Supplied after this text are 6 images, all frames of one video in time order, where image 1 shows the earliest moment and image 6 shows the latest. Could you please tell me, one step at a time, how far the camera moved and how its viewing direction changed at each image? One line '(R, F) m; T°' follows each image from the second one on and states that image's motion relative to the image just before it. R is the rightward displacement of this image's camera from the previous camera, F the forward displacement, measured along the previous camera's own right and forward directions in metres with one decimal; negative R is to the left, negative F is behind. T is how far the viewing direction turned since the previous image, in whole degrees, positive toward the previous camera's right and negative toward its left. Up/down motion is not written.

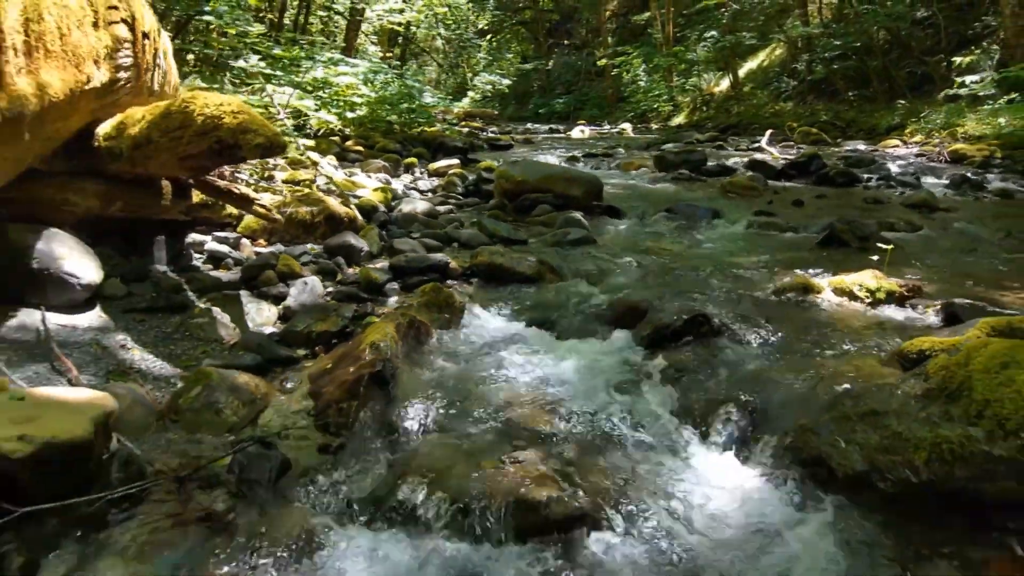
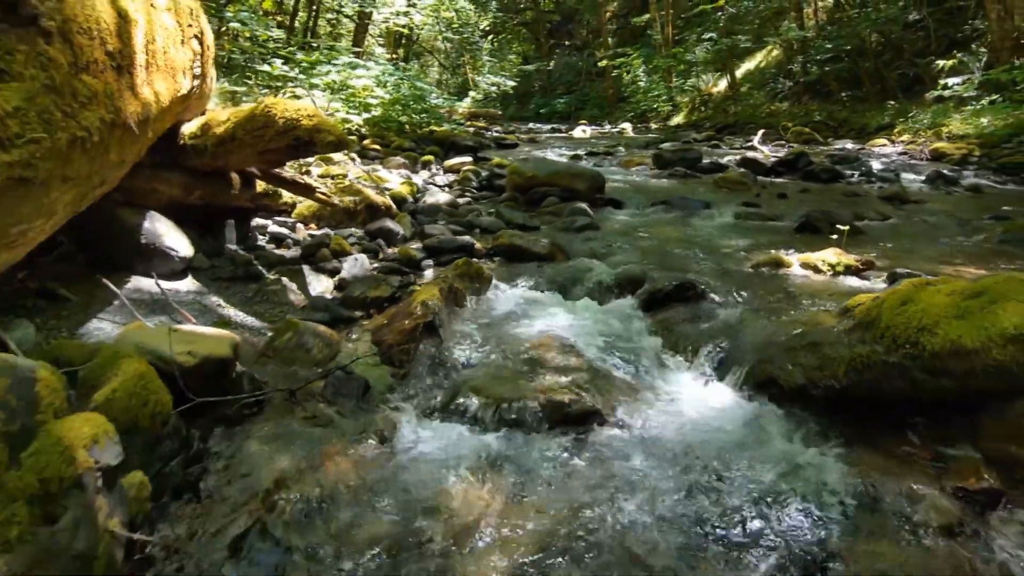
(-0.2, -0.9) m; 0°
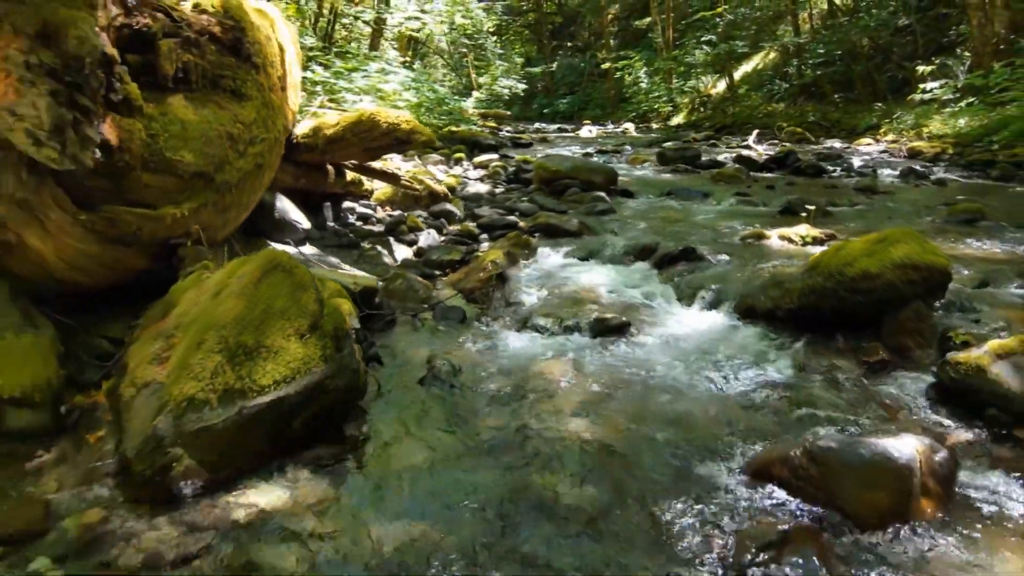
(-0.5, -1.6) m; 0°
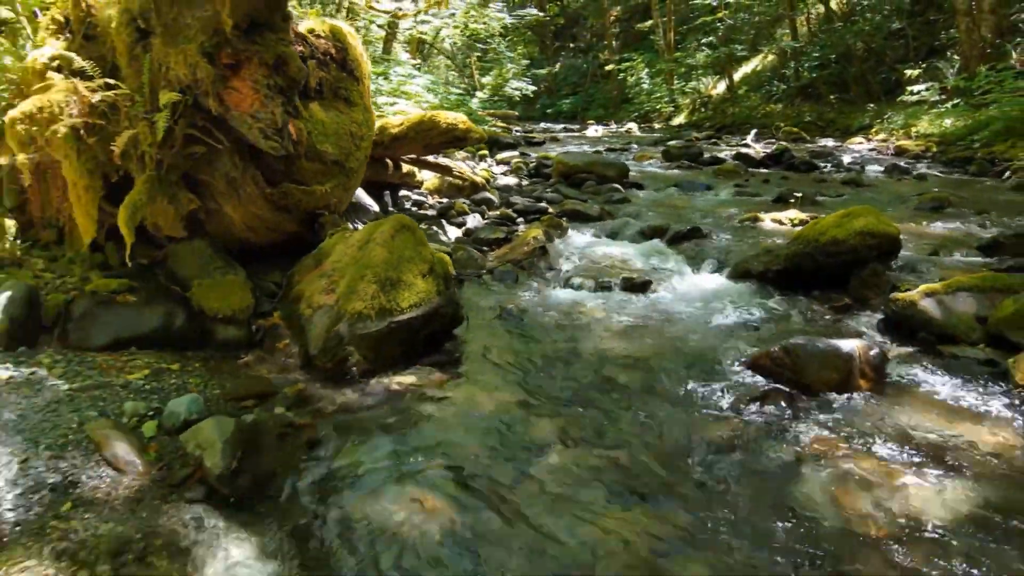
(-0.5, -1.4) m; 0°
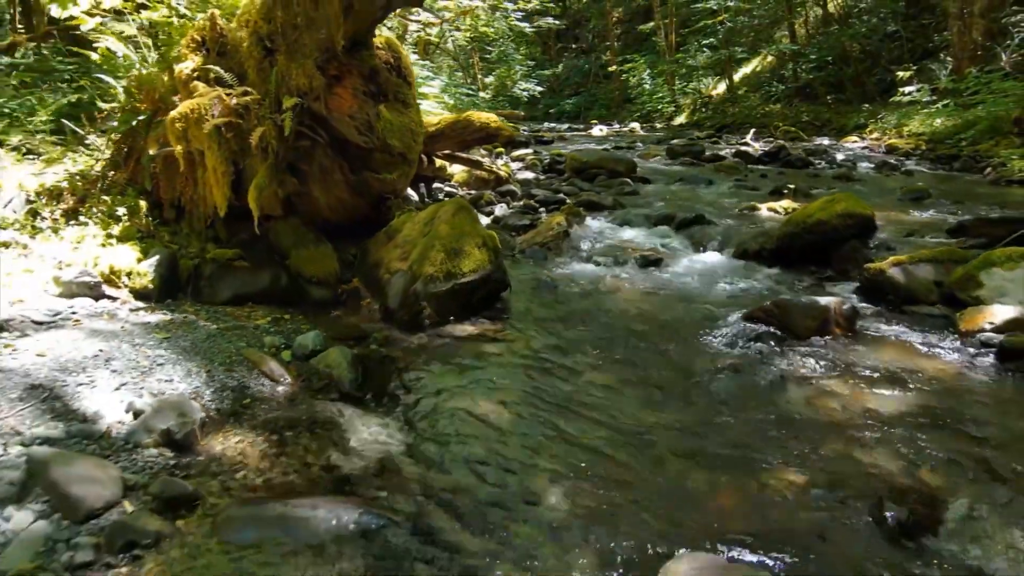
(-0.4, -1.0) m; 0°
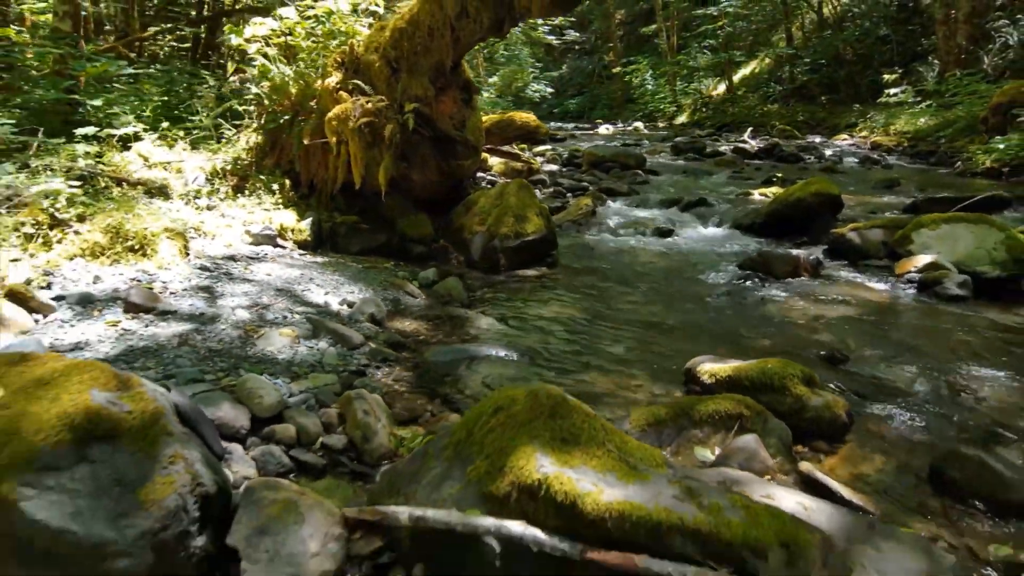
(-0.6, -1.9) m; 0°
